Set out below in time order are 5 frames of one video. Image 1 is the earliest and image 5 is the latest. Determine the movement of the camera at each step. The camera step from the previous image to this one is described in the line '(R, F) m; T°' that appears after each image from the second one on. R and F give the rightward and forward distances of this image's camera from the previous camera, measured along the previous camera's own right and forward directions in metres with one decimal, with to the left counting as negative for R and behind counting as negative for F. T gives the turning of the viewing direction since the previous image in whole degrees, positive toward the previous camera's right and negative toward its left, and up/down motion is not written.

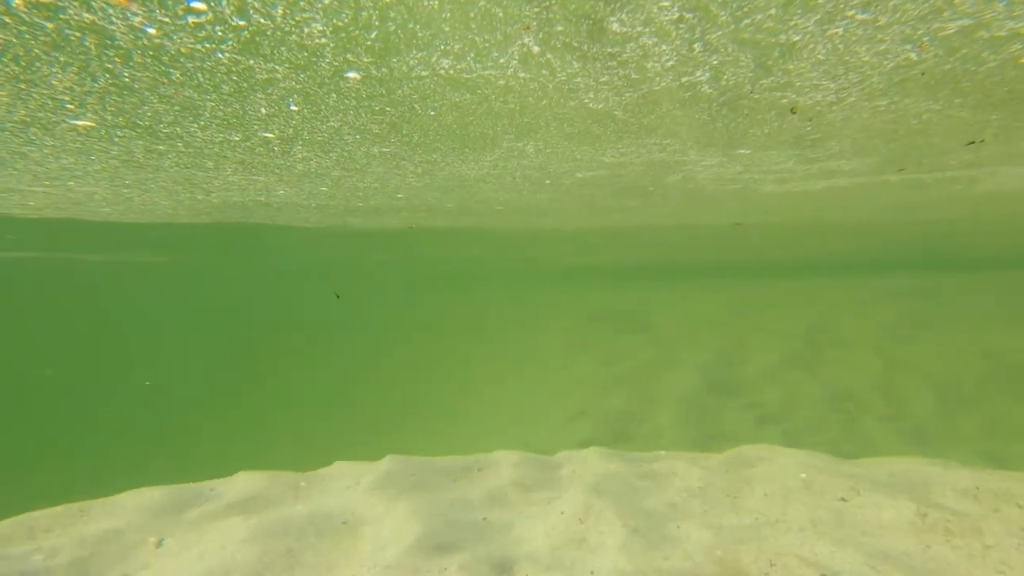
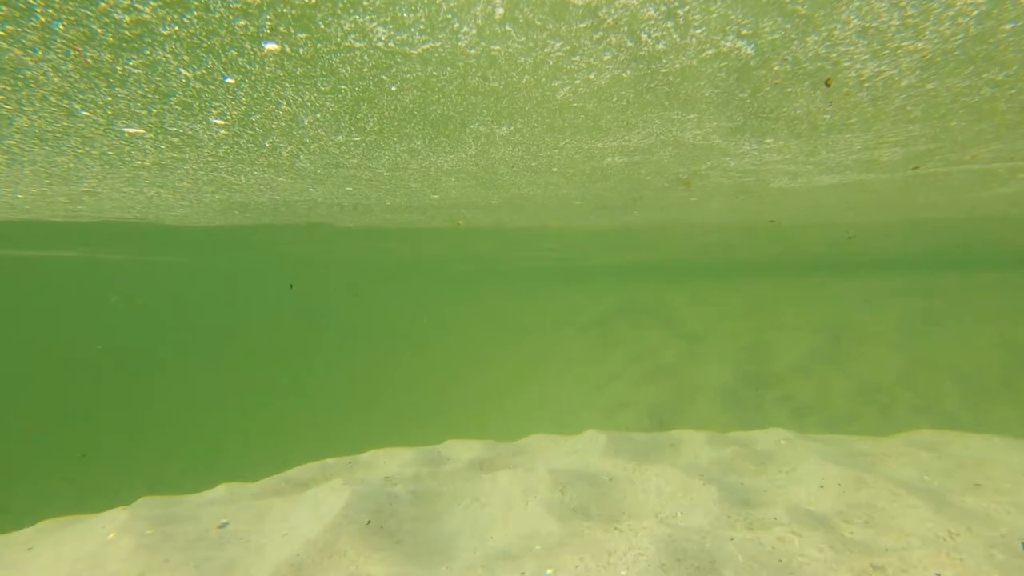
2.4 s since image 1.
(-1.1, -0.2) m; -7°
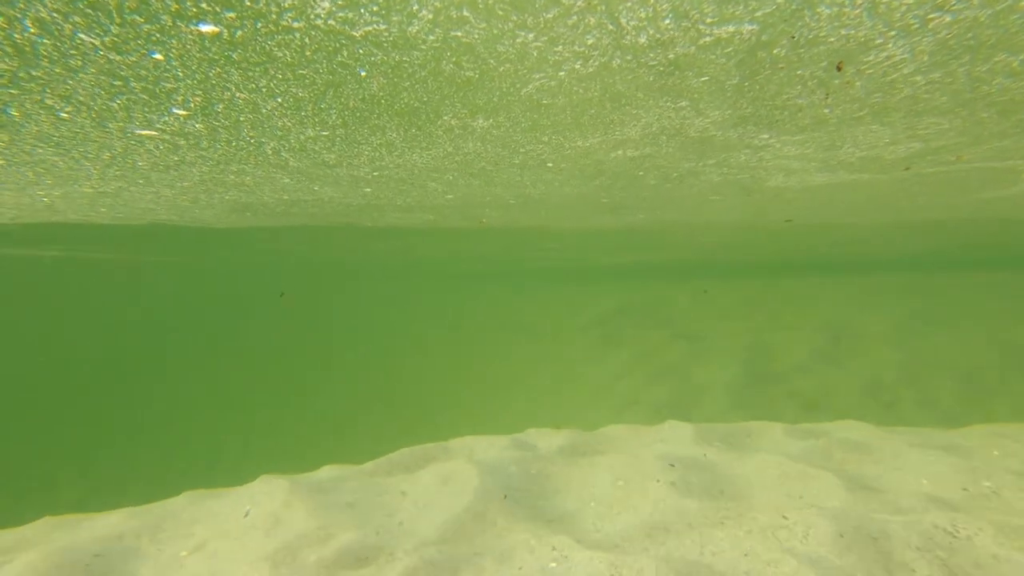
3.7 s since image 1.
(-0.5, -0.1) m; -3°
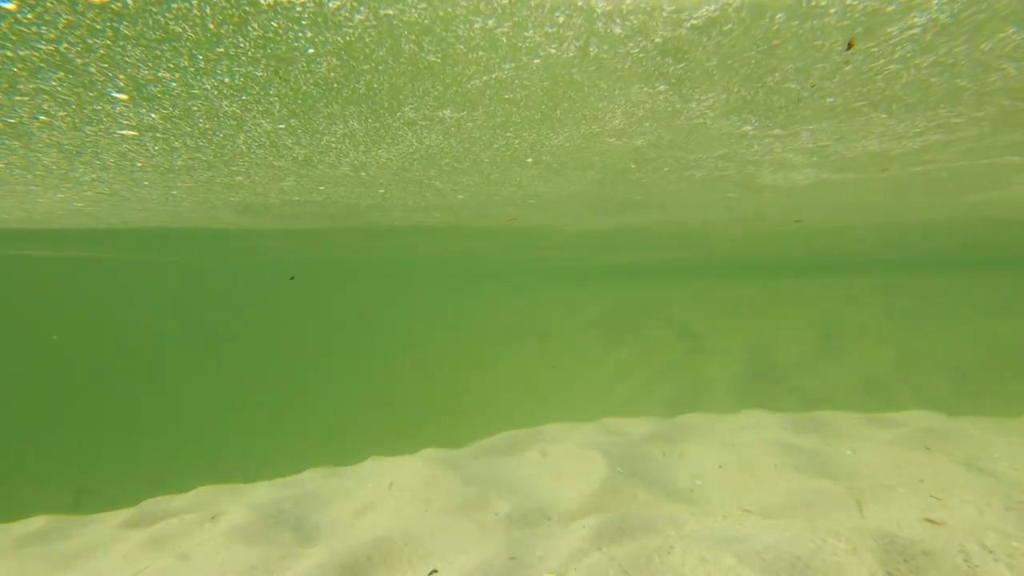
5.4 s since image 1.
(-0.5, -0.1) m; -2°
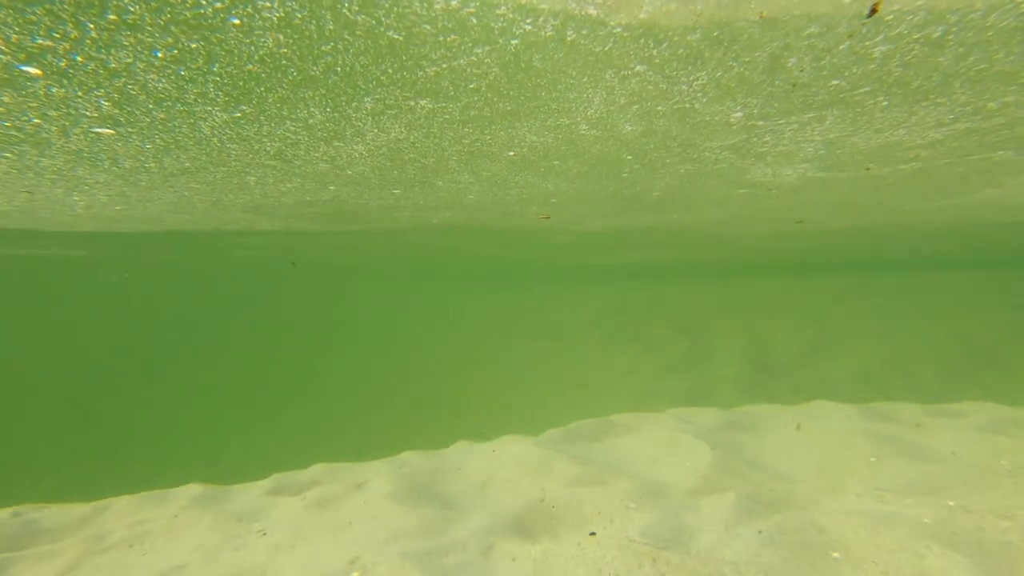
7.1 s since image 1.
(-0.4, -0.1) m; -3°
